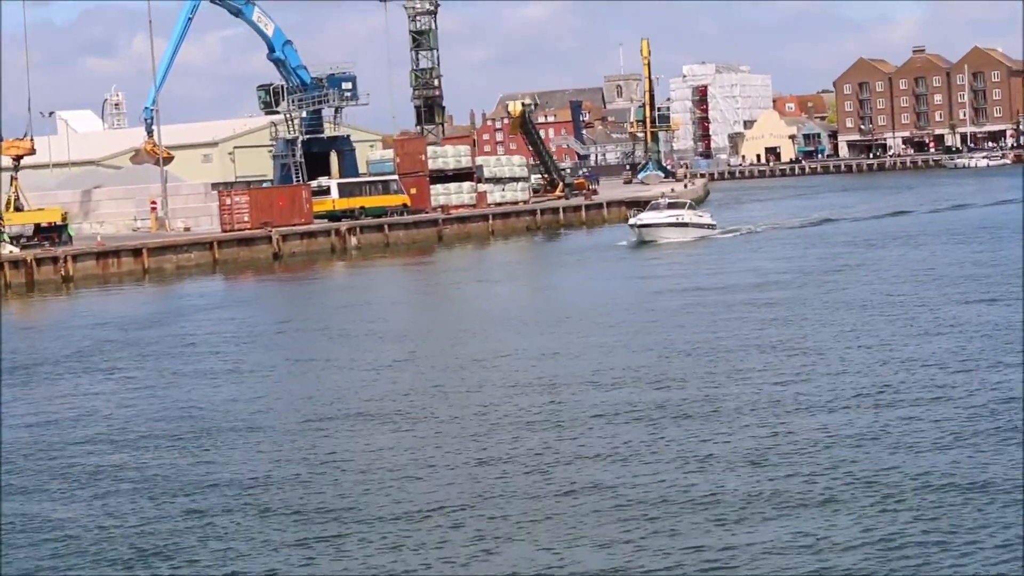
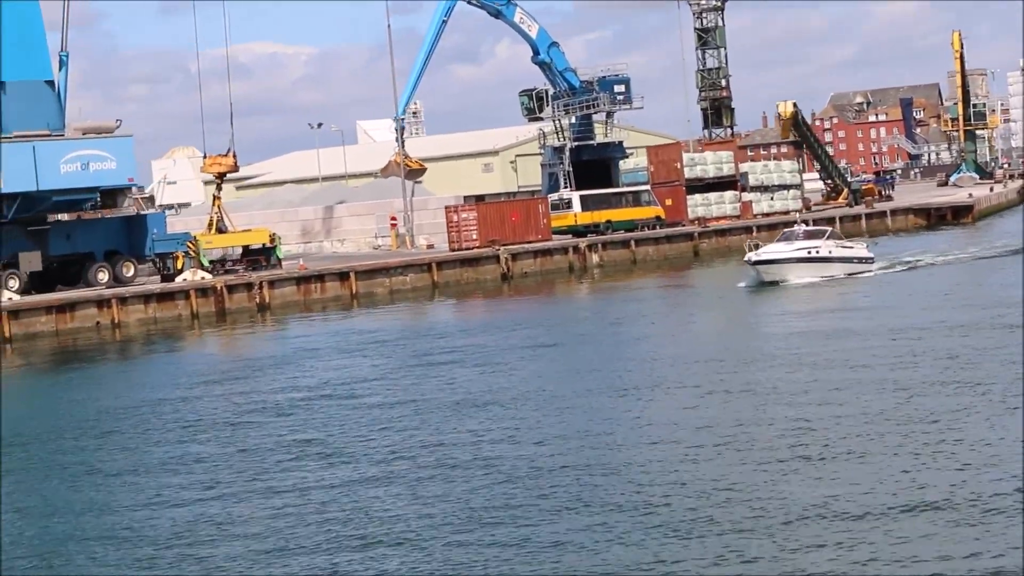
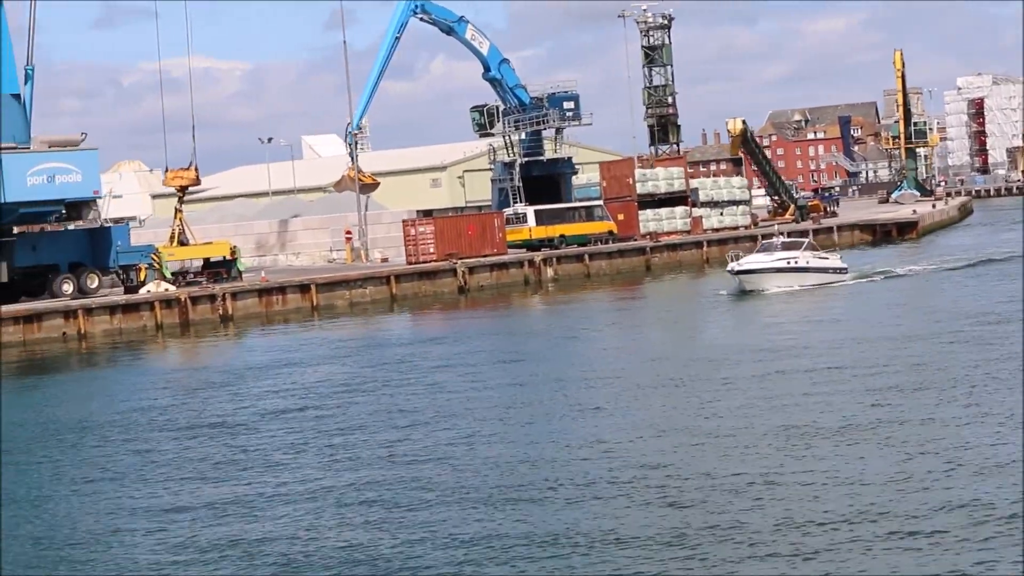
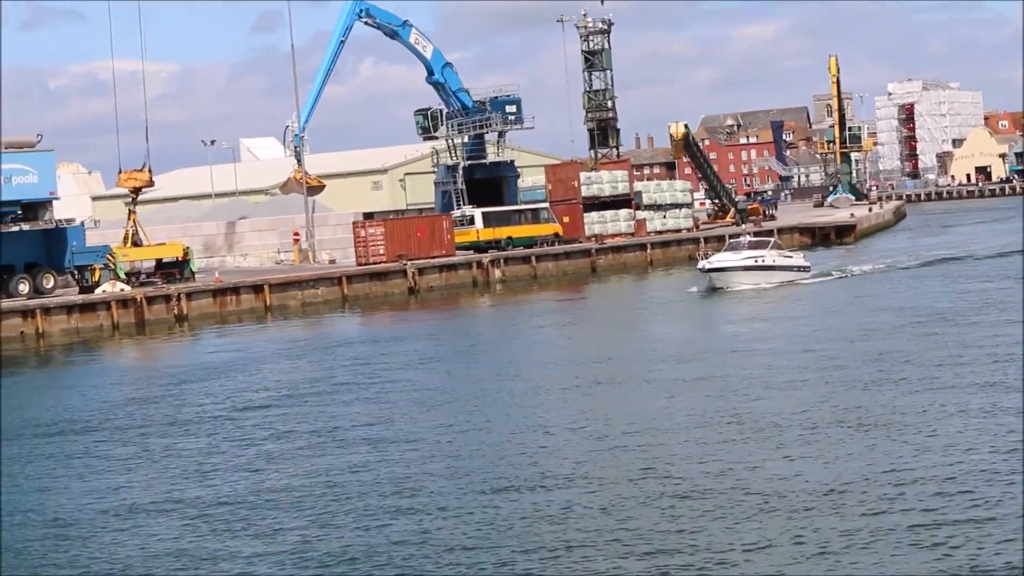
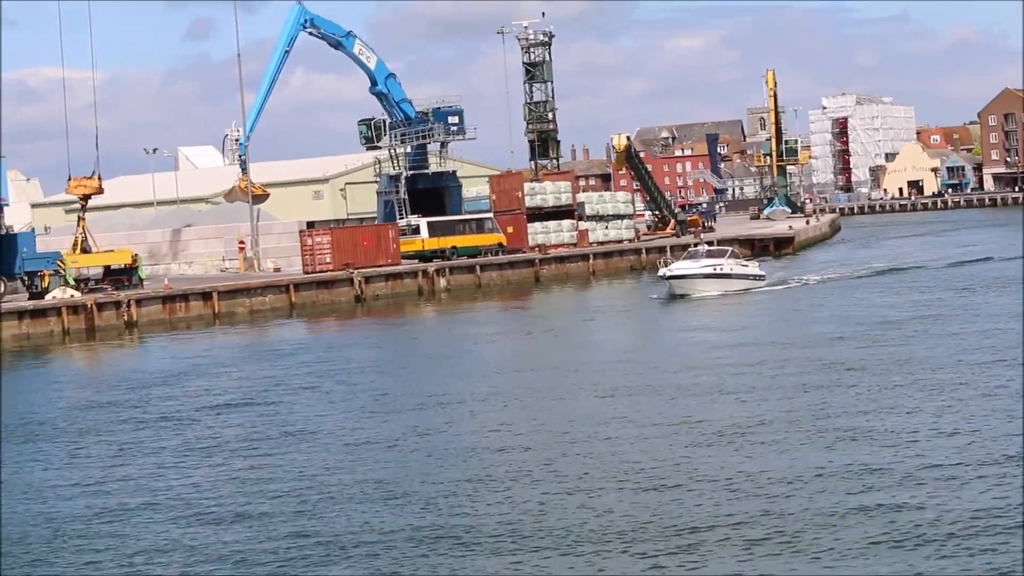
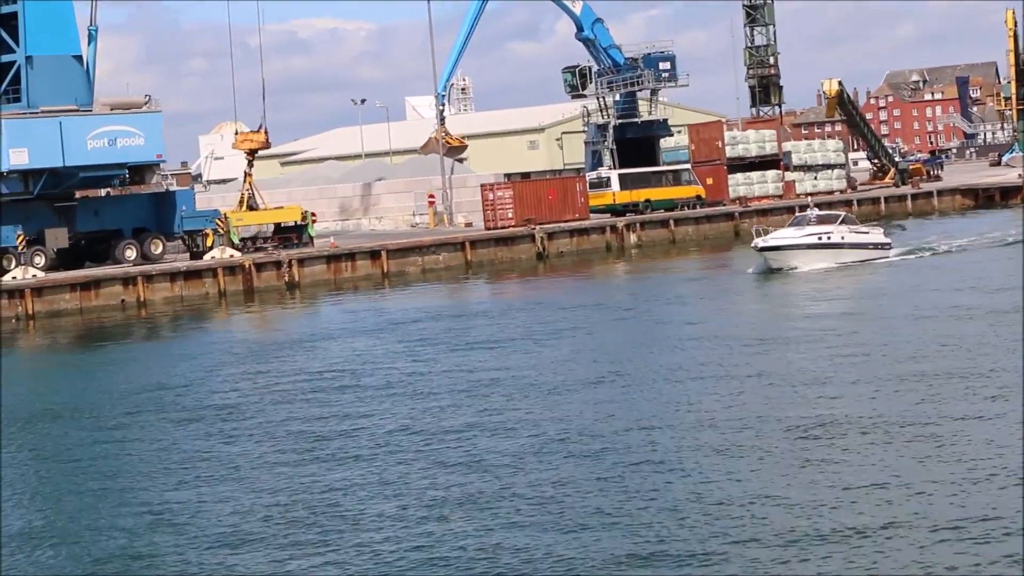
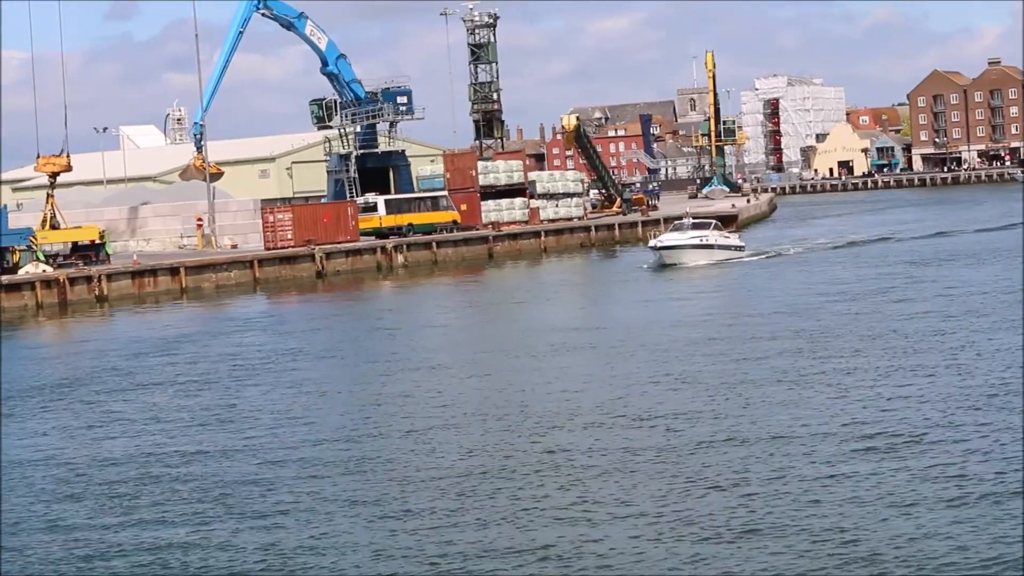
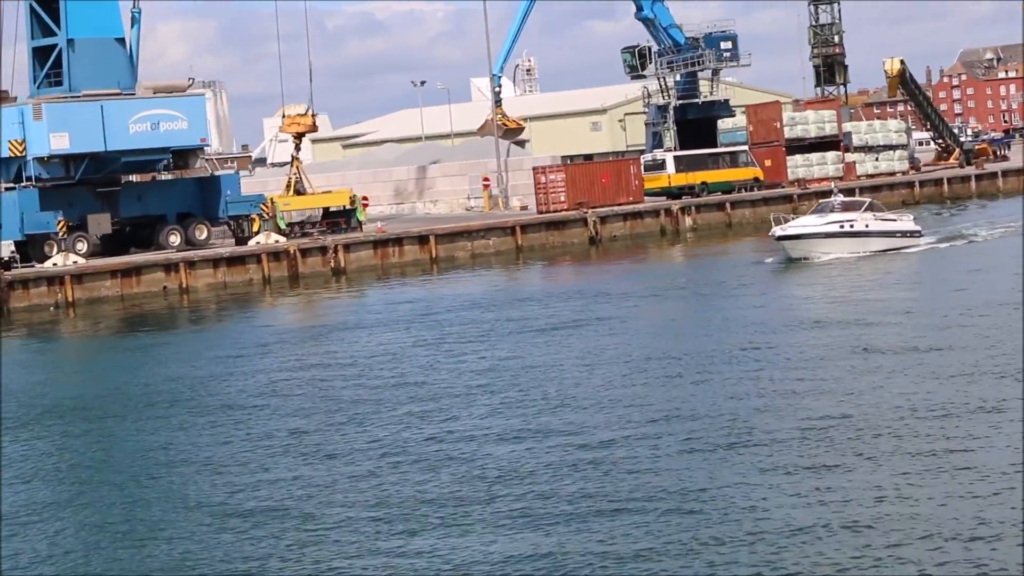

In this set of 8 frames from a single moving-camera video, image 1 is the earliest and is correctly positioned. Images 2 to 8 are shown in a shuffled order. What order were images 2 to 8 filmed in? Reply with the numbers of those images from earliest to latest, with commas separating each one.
7, 5, 4, 3, 2, 6, 8
